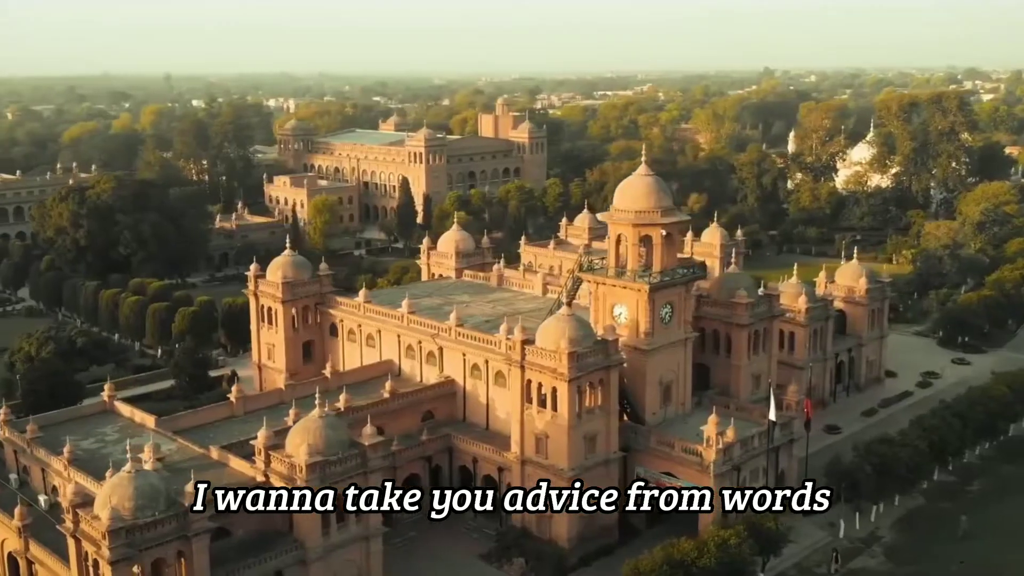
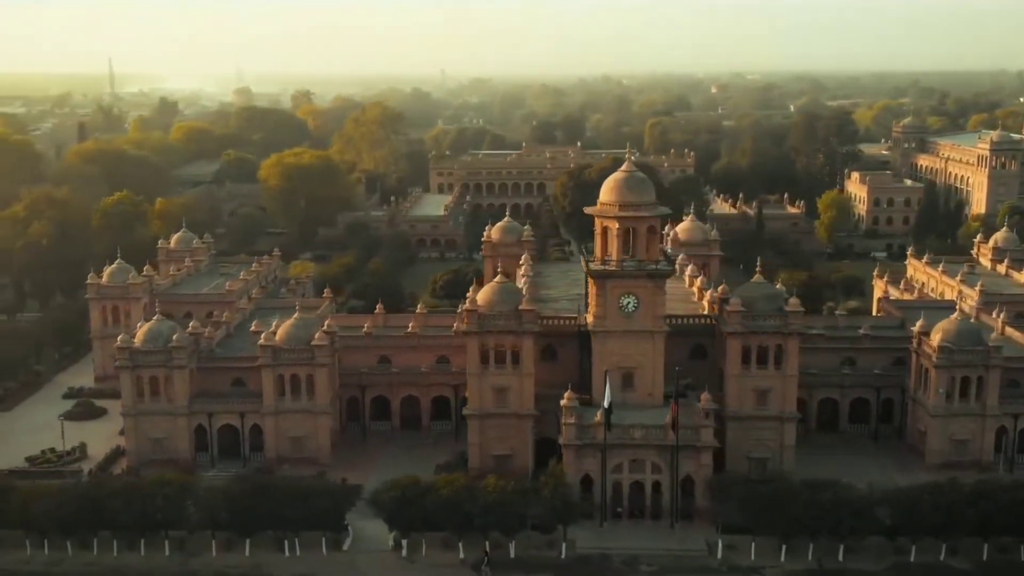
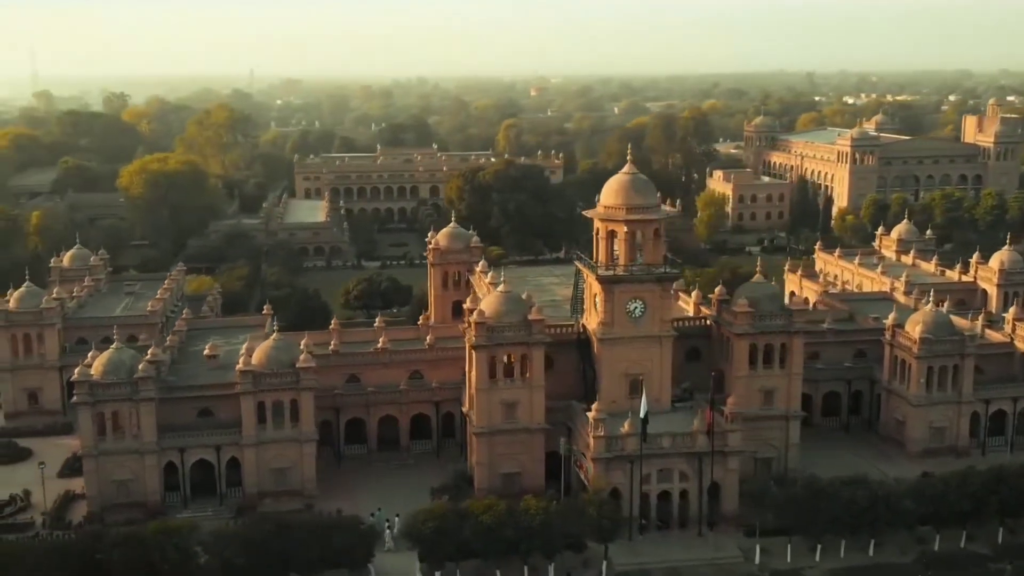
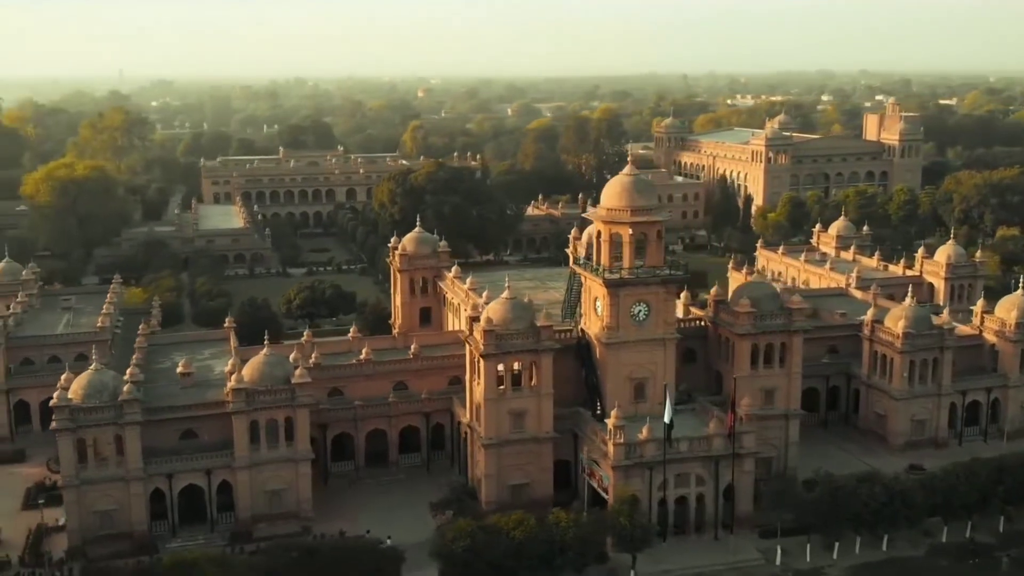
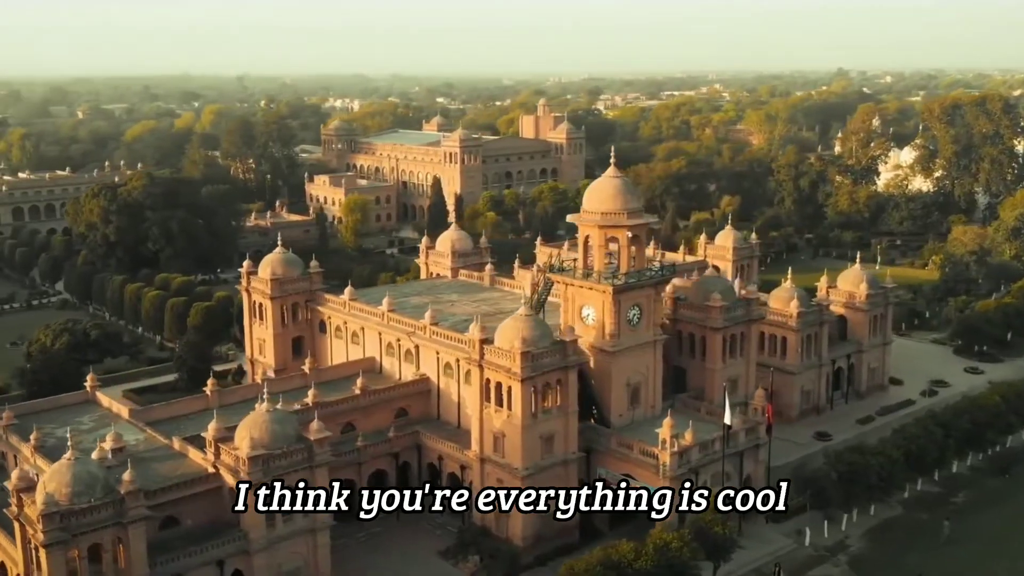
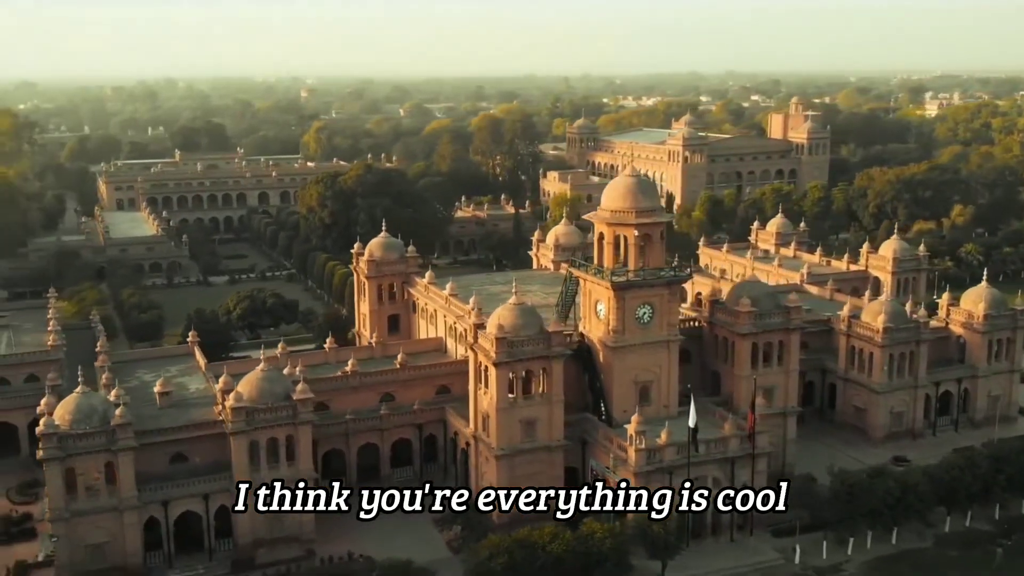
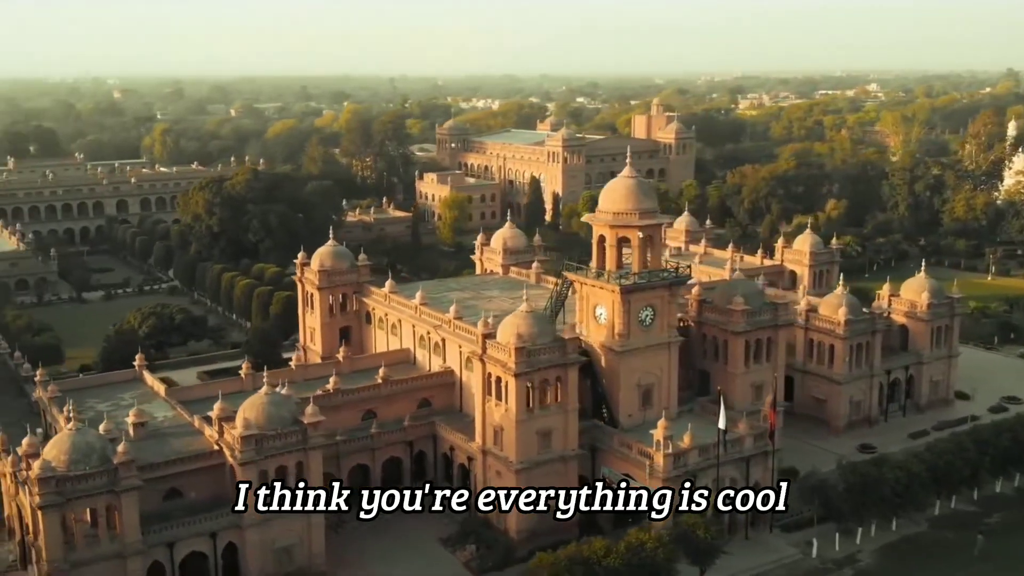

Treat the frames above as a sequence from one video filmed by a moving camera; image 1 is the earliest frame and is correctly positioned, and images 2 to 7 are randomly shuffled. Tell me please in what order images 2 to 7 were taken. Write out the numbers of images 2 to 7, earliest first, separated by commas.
5, 7, 6, 4, 3, 2
